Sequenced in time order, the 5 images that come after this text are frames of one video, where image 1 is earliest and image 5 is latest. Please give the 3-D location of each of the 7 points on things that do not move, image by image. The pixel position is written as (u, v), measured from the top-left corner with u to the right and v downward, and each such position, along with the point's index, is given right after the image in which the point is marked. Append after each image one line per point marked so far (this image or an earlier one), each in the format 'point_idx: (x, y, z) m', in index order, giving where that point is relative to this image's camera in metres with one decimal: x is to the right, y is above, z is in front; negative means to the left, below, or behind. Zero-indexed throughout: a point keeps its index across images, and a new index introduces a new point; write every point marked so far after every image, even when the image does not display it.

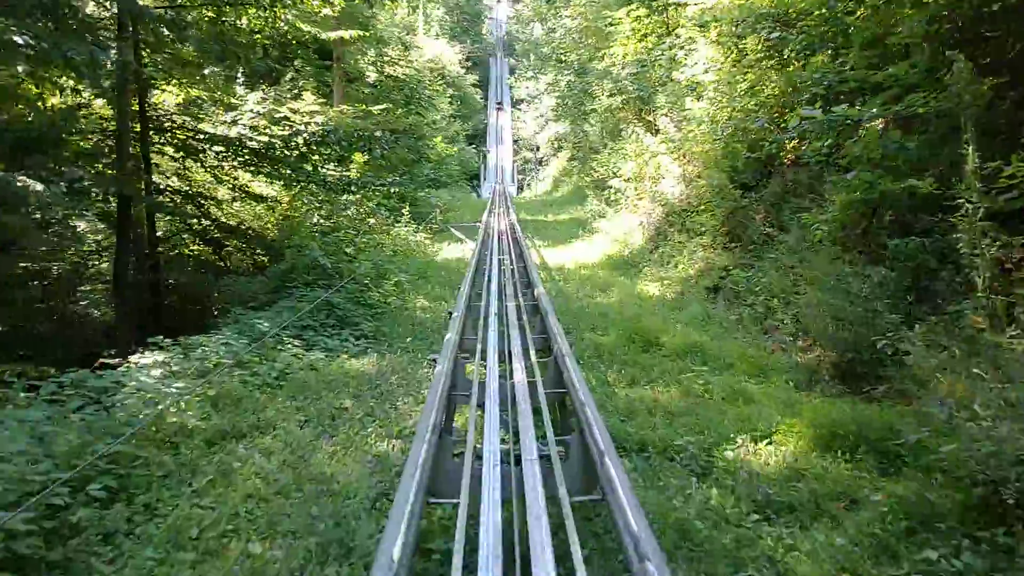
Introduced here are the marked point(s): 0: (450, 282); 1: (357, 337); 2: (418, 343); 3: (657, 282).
0: (-0.6, +0.1, +9.6) m
1: (-0.9, -0.3, +5.8) m
2: (-0.5, -0.3, +5.8) m
3: (+1.3, 0.0, +8.9) m
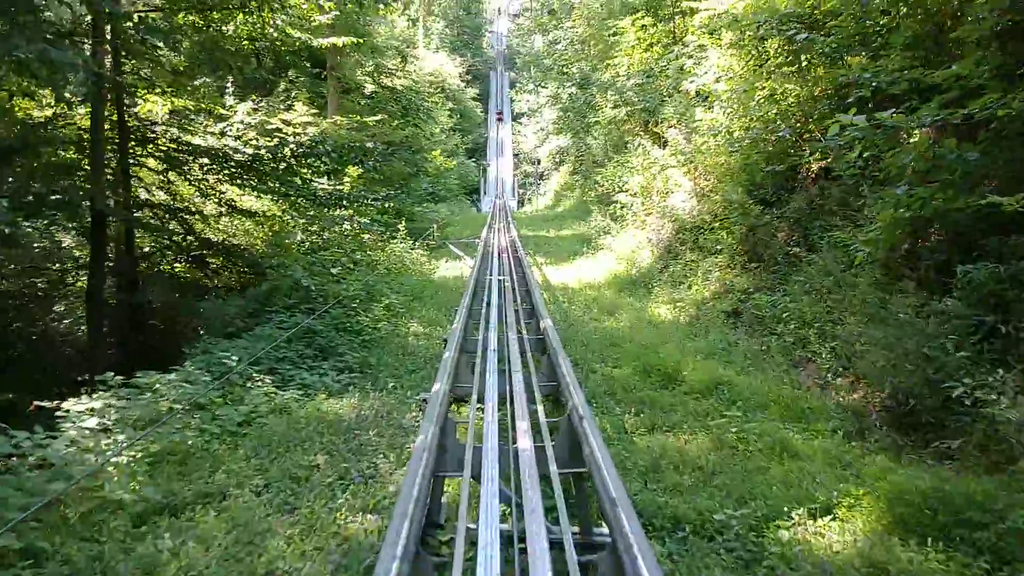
0: (-0.6, -0.1, +9.0) m
1: (-0.9, -0.4, +5.2) m
2: (-0.5, -0.5, +5.2) m
3: (+1.3, -0.1, +8.2) m
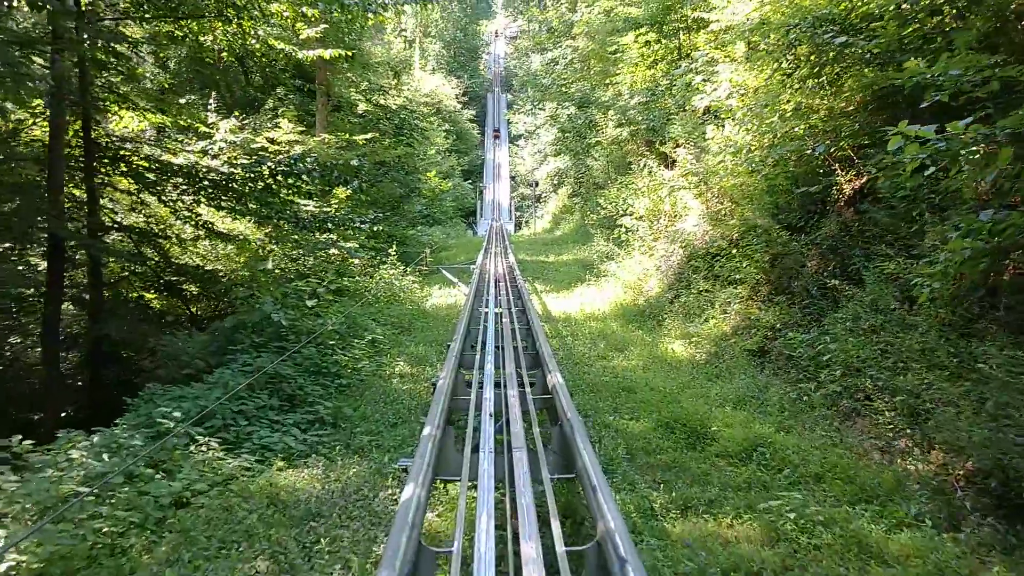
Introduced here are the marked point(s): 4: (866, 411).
0: (-0.6, -0.4, +8.2) m
1: (-0.9, -0.6, +4.4) m
2: (-0.5, -0.6, +4.4) m
3: (+1.3, -0.4, +7.5) m
4: (+1.5, -0.5, +4.3) m
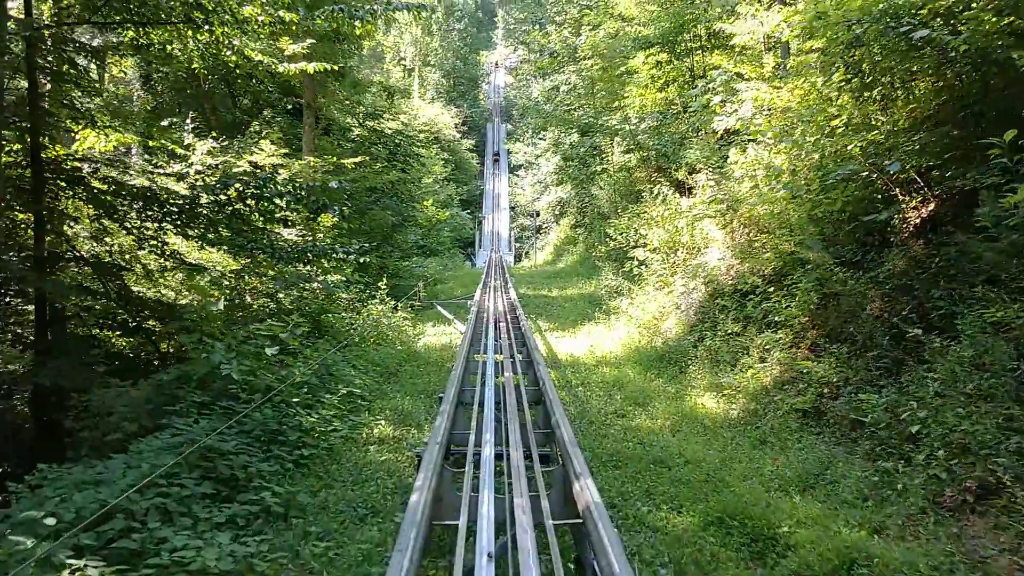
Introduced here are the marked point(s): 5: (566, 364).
0: (-0.6, -0.7, +7.2) m
1: (-0.9, -0.8, +3.3) m
2: (-0.5, -0.8, +3.3) m
3: (+1.3, -0.7, +6.4) m
4: (+1.5, -0.7, +3.3) m
5: (+0.5, -0.6, +8.4) m
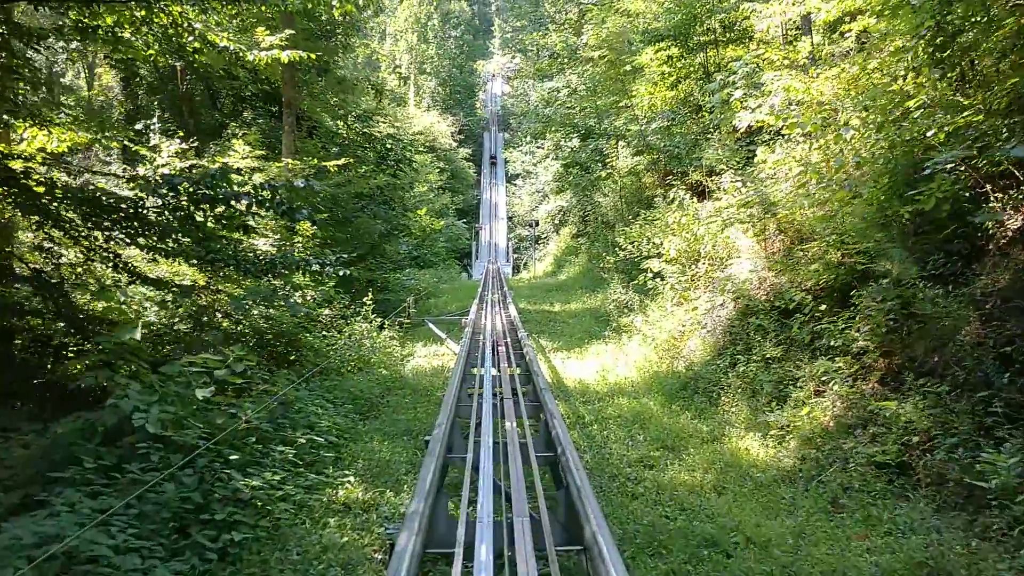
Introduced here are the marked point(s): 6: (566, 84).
0: (-0.6, -0.8, +6.0) m
1: (-0.8, -0.9, +2.2) m
2: (-0.5, -0.9, +2.2) m
3: (+1.3, -0.8, +5.3) m
4: (+1.6, -0.8, +2.2) m
5: (+0.5, -0.8, +7.3) m
6: (+1.0, +4.0, +19.9) m
